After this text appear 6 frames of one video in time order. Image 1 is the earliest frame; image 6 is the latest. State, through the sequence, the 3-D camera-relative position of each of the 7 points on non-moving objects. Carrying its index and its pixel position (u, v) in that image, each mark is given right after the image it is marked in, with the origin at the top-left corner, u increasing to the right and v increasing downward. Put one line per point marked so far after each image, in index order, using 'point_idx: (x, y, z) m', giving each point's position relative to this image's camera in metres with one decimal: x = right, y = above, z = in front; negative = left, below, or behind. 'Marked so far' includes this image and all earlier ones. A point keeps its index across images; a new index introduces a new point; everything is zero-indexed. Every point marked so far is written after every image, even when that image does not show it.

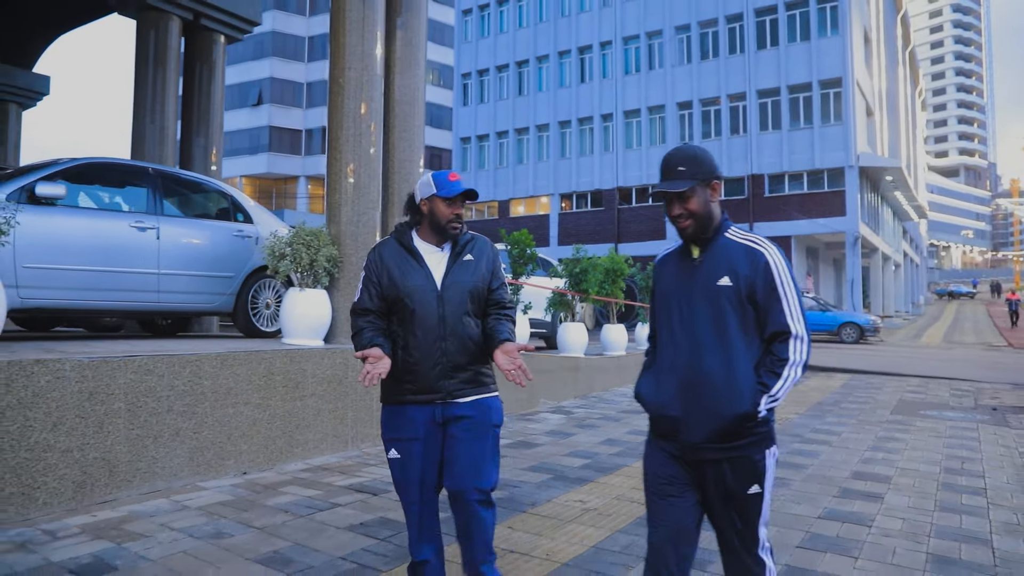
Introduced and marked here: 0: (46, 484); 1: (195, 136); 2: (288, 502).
0: (-2.6, -1.1, +4.4) m
1: (-3.7, +1.8, +9.5) m
2: (-1.4, -1.3, +4.9) m
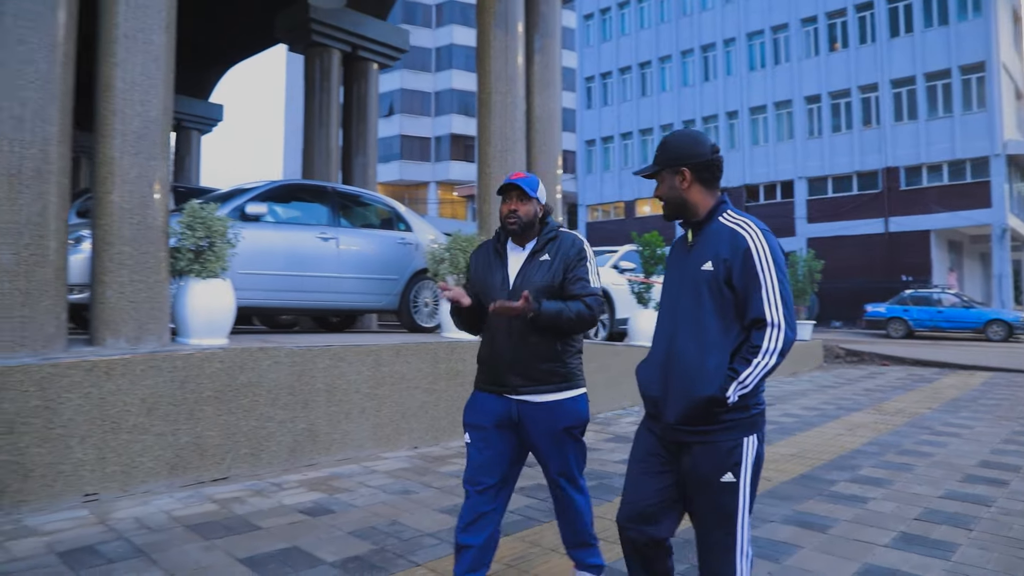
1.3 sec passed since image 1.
0: (-1.7, -1.1, +5.5) m
1: (-2.0, +1.8, +10.6) m
2: (-0.4, -1.3, +5.7) m
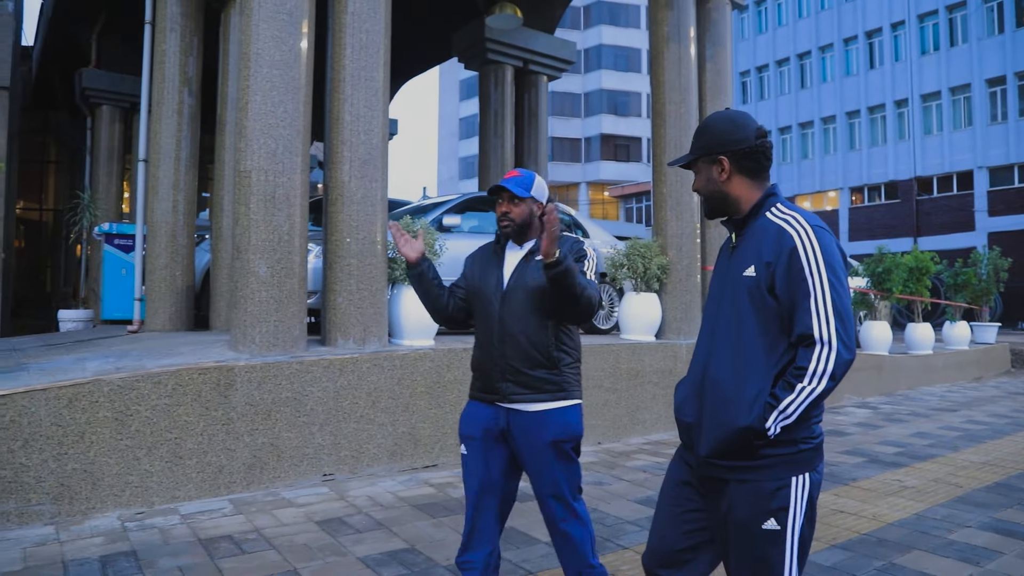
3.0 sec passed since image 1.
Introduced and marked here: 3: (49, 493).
0: (-0.3, -1.2, +6.1) m
1: (+0.2, +1.7, +11.2) m
2: (+1.0, -1.4, +6.1) m
3: (-2.6, -1.2, +4.5) m
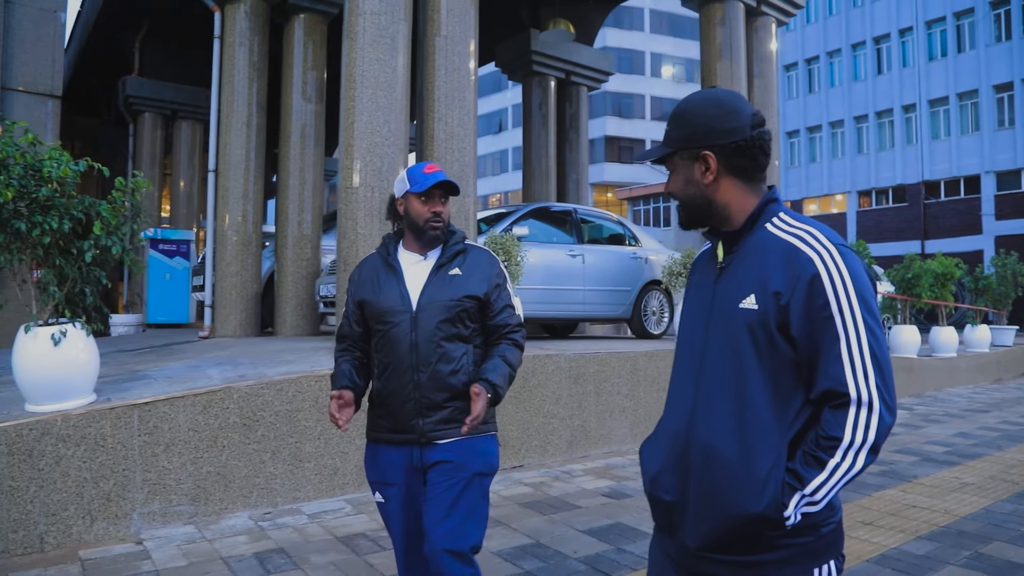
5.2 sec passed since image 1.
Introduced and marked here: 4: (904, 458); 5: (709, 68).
0: (+0.3, -1.2, +6.4) m
1: (+0.8, +1.7, +11.5) m
2: (+1.6, -1.4, +6.4) m
3: (-1.9, -1.2, +4.8) m
4: (+3.6, -1.6, +7.4) m
5: (+2.1, +2.4, +8.6) m
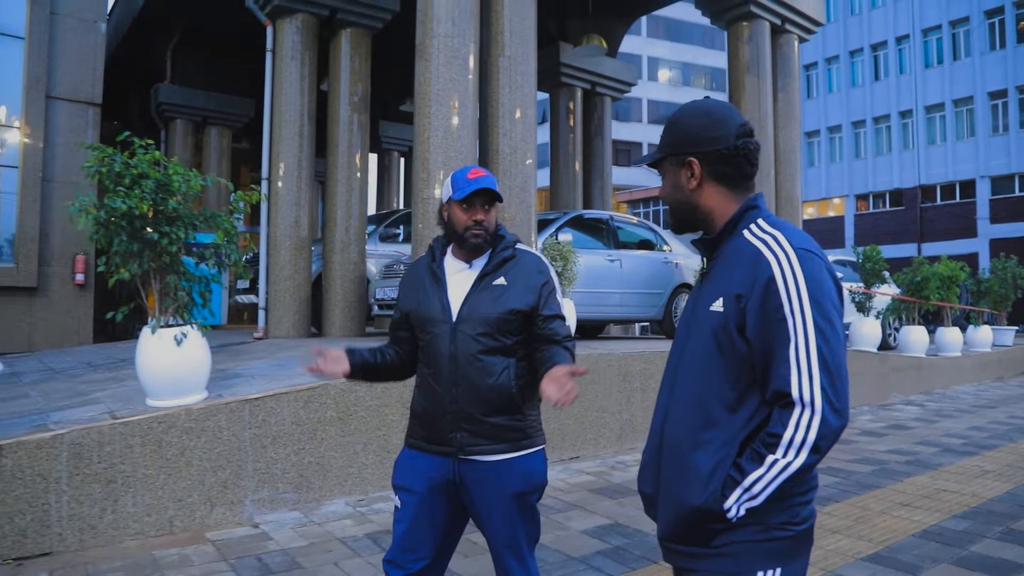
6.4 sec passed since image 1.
0: (+0.8, -1.3, +6.8) m
1: (+1.2, +1.6, +12.0) m
2: (+2.1, -1.5, +6.9) m
3: (-1.4, -1.3, +5.2) m
4: (+4.1, -1.6, +7.9) m
5: (+2.5, +2.4, +9.1) m
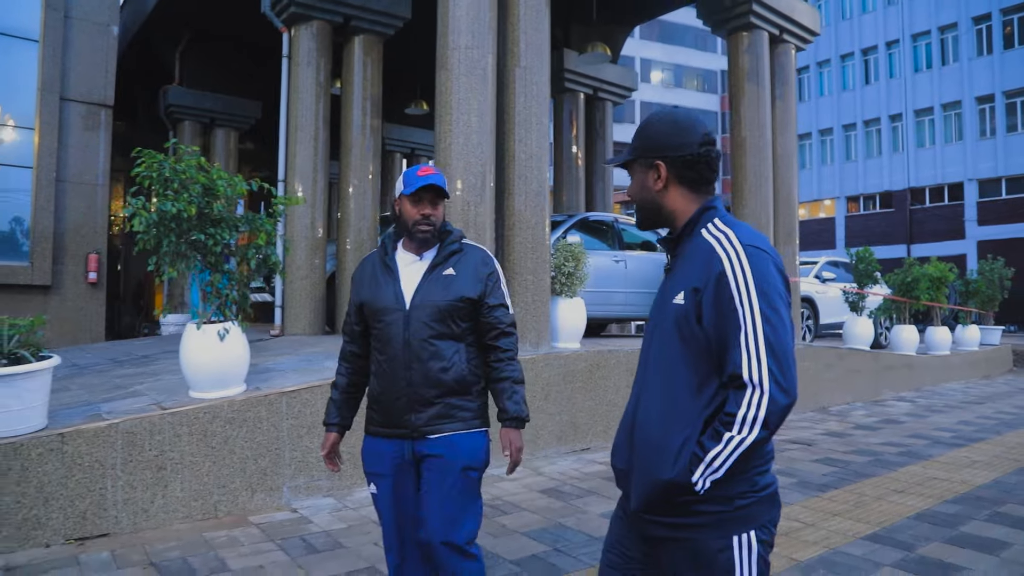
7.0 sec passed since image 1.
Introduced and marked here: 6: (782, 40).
0: (+0.9, -1.3, +7.2) m
1: (+1.3, +1.6, +12.3) m
2: (+2.2, -1.5, +7.2) m
3: (-1.3, -1.3, +5.5) m
4: (+4.2, -1.6, +8.2) m
5: (+2.7, +2.4, +9.4) m
6: (+3.6, +3.3, +10.6) m
